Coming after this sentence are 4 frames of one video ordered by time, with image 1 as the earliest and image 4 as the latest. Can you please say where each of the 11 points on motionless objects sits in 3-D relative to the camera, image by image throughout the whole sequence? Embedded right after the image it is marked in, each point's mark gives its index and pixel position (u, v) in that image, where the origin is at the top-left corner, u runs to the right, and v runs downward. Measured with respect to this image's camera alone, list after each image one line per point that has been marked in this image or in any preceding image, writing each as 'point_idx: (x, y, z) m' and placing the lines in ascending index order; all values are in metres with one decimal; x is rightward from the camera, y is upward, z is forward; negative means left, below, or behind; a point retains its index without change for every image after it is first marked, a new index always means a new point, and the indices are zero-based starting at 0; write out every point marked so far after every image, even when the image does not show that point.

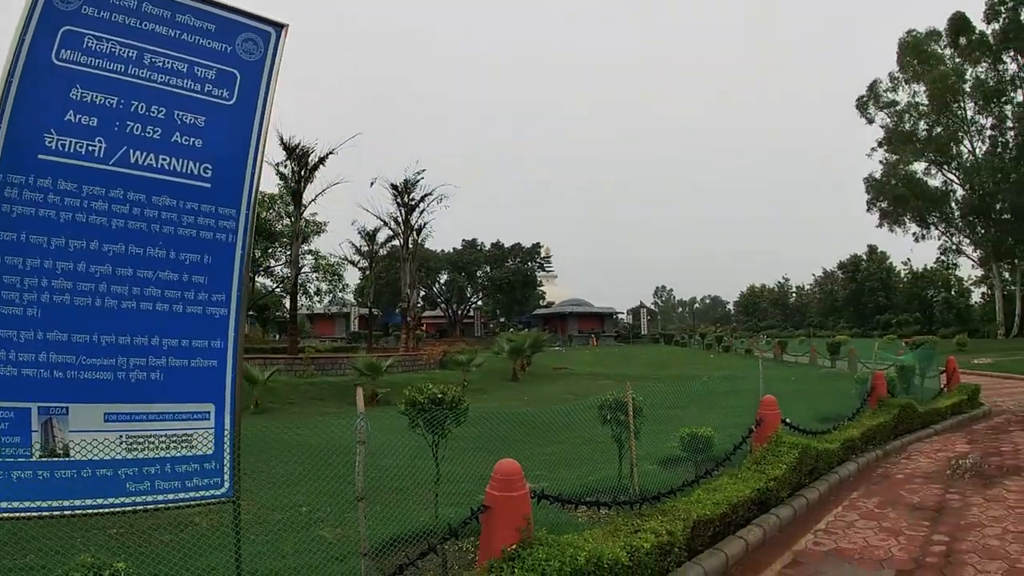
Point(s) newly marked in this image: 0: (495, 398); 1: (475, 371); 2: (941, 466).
0: (-0.4, -2.8, +16.2) m
1: (-1.2, -2.5, +19.6) m
2: (+4.4, -1.9, +6.7) m
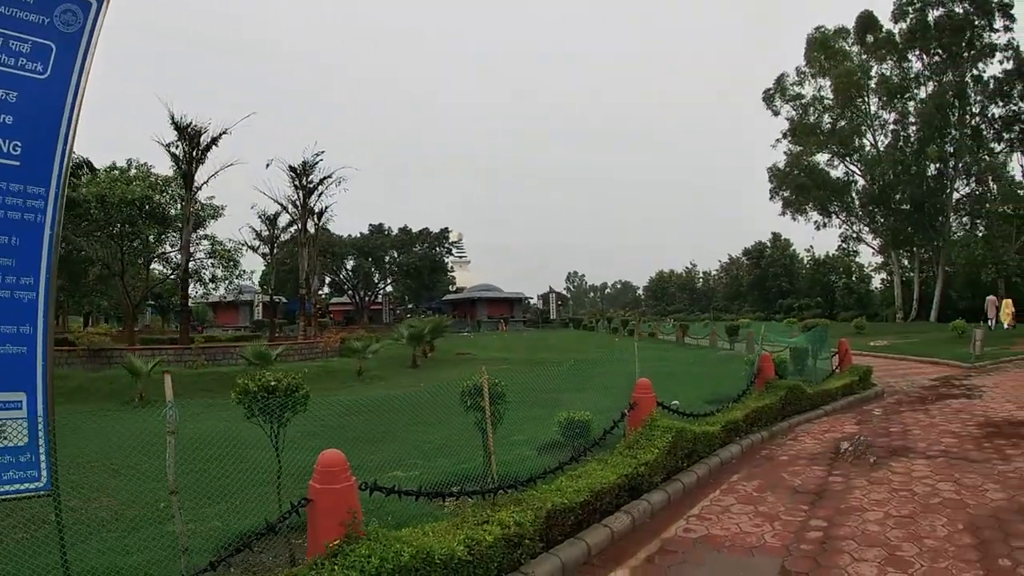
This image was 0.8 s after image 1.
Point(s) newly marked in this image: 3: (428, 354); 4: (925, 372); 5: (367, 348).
0: (-2.9, -2.3, +15.3) m
1: (-4.1, -2.0, +18.6) m
2: (+3.1, -1.6, +6.4) m
3: (-2.5, -1.9, +19.3) m
4: (+8.7, -1.8, +13.7) m
5: (-3.9, -1.5, +17.0) m
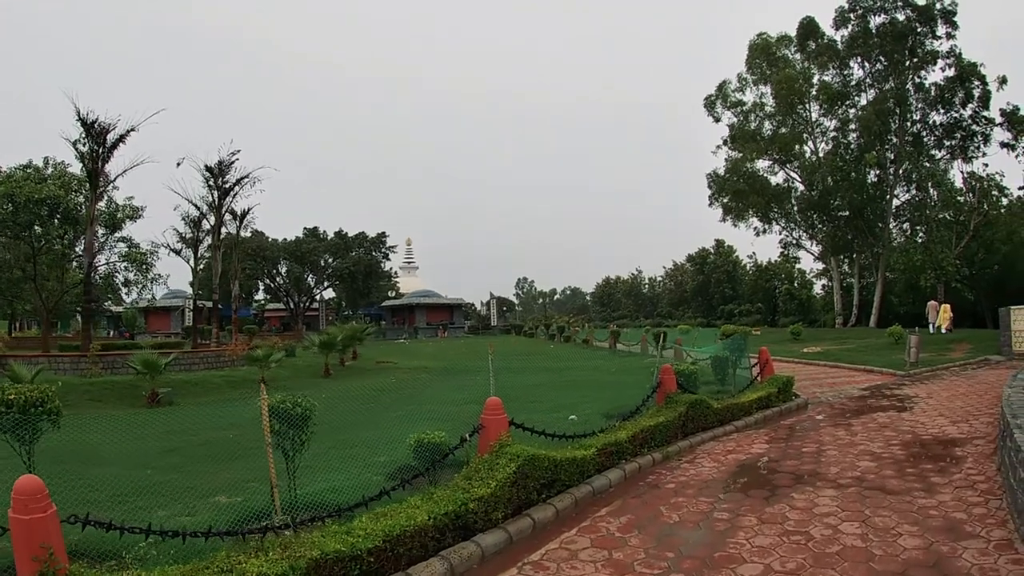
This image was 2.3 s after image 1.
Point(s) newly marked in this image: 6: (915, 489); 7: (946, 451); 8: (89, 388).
0: (-4.8, -2.4, +13.9) m
1: (-6.2, -2.0, +17.1) m
2: (+1.8, -1.5, +5.5) m
3: (-4.7, -2.0, +17.9) m
4: (+6.9, -1.9, +13.1) m
5: (-5.8, -1.6, +15.5) m
6: (+3.1, -1.5, +5.0) m
7: (+4.1, -1.5, +6.1) m
8: (-9.0, -2.0, +13.7) m
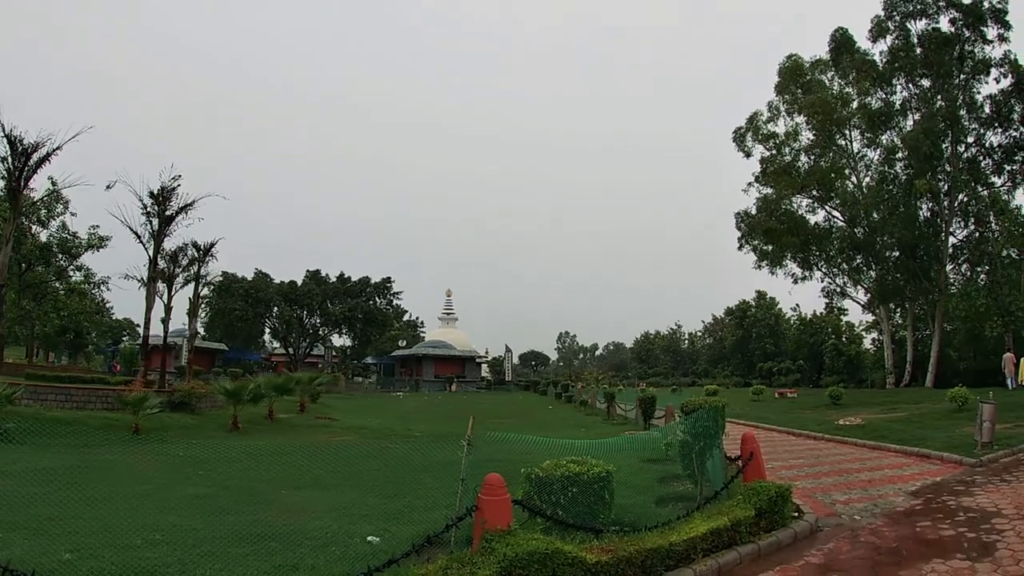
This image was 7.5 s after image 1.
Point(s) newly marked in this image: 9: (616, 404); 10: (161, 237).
0: (-5.9, -3.1, +11.0) m
1: (-7.0, -3.1, +14.3) m
2: (0.0, -1.6, +2.2) m
3: (-5.5, -3.1, +15.0) m
4: (+5.7, -2.7, +9.3) m
5: (-6.8, -2.5, +12.8) m
6: (+1.3, -1.6, +1.6) m
7: (+2.3, -1.7, +2.6) m
8: (-10.1, -2.7, +11.2) m
9: (+2.9, -3.0, +17.3) m
10: (-10.7, +1.6, +19.7) m
